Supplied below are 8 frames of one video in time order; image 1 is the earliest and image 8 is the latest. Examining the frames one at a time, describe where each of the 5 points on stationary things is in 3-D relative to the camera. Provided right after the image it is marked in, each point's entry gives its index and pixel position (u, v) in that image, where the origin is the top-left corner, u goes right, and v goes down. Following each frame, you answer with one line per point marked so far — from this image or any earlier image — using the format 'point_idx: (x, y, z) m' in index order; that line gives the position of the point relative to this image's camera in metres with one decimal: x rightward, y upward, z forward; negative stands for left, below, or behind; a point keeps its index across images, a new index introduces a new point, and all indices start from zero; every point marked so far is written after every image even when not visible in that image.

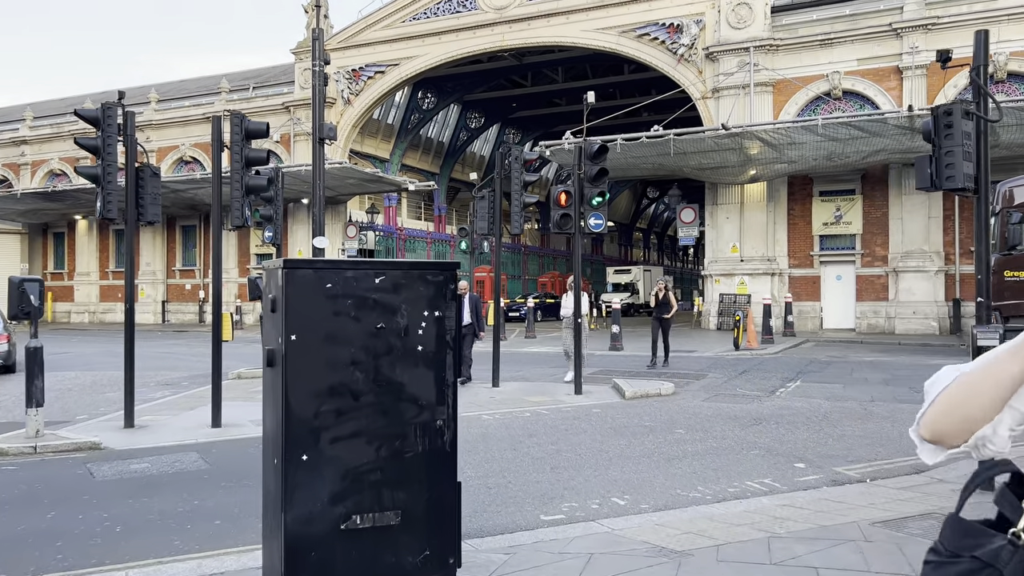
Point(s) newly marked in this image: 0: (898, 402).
0: (+5.4, -1.6, +11.5) m
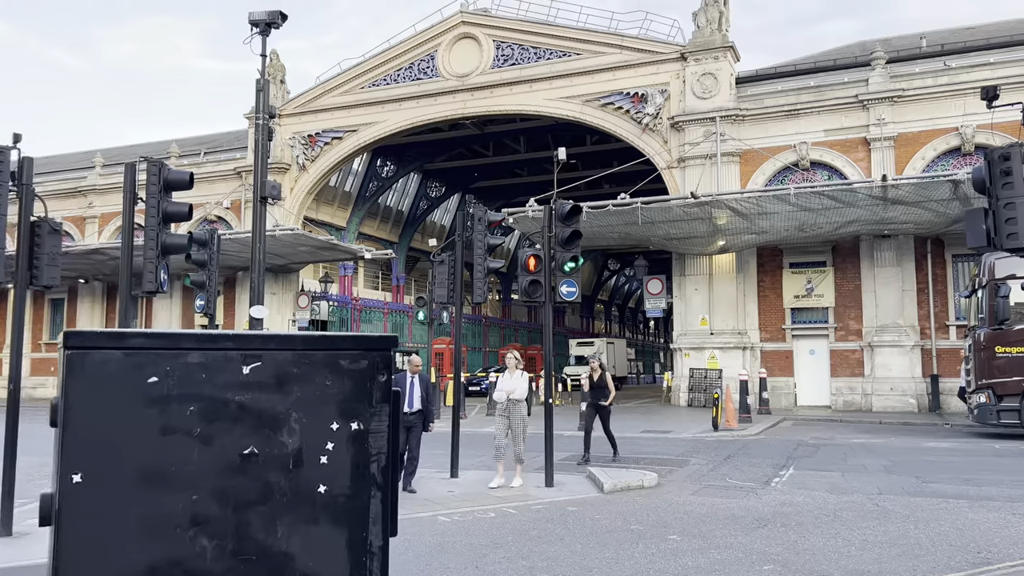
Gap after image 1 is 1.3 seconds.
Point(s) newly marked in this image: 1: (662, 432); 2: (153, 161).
0: (+4.9, -2.6, +10.2) m
1: (+3.2, -3.0, +17.2) m
2: (-3.8, +1.3, +8.6) m
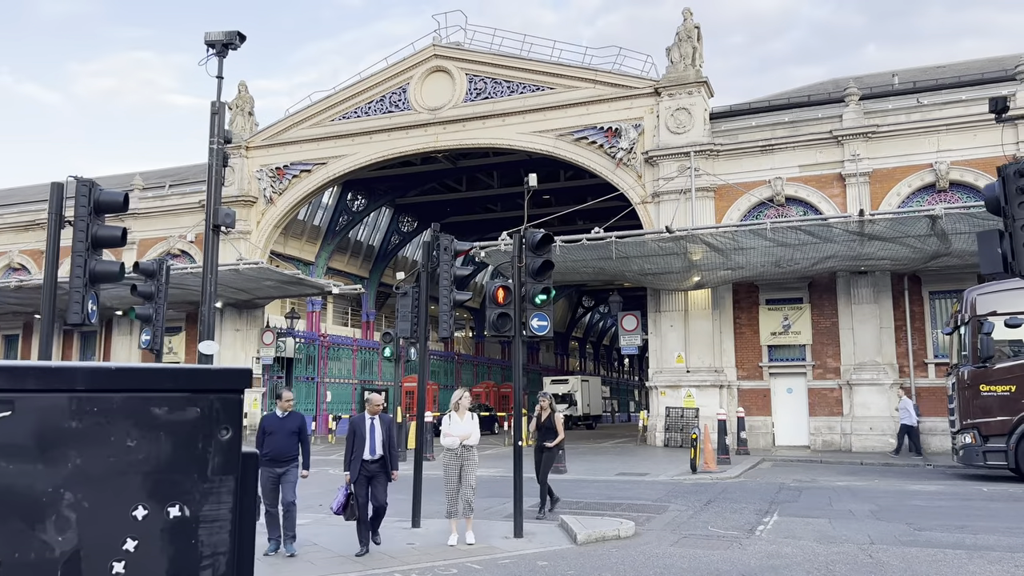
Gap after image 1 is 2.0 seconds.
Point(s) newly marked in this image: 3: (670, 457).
0: (+4.5, -3.0, +9.5) m
1: (+2.5, -3.7, +16.5) m
2: (-4.1, +1.0, +7.9) m
3: (+3.8, -4.1, +19.8) m
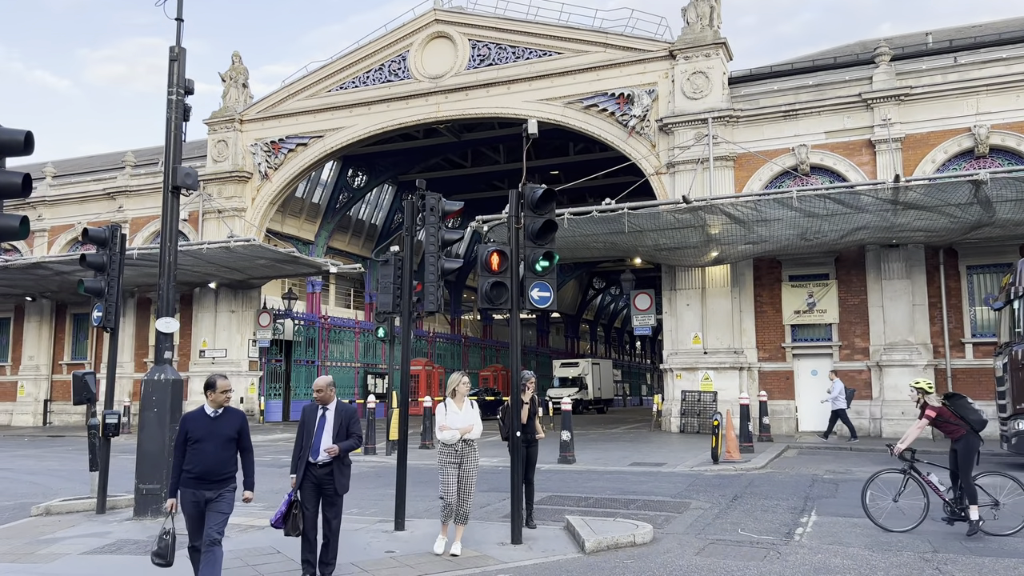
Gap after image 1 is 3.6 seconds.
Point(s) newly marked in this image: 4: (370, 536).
0: (+4.5, -2.6, +8.0) m
1: (+2.6, -3.2, +15.0) m
2: (-4.2, +1.3, +6.4) m
3: (+4.0, -3.5, +18.4) m
4: (-1.6, -2.7, +9.0) m
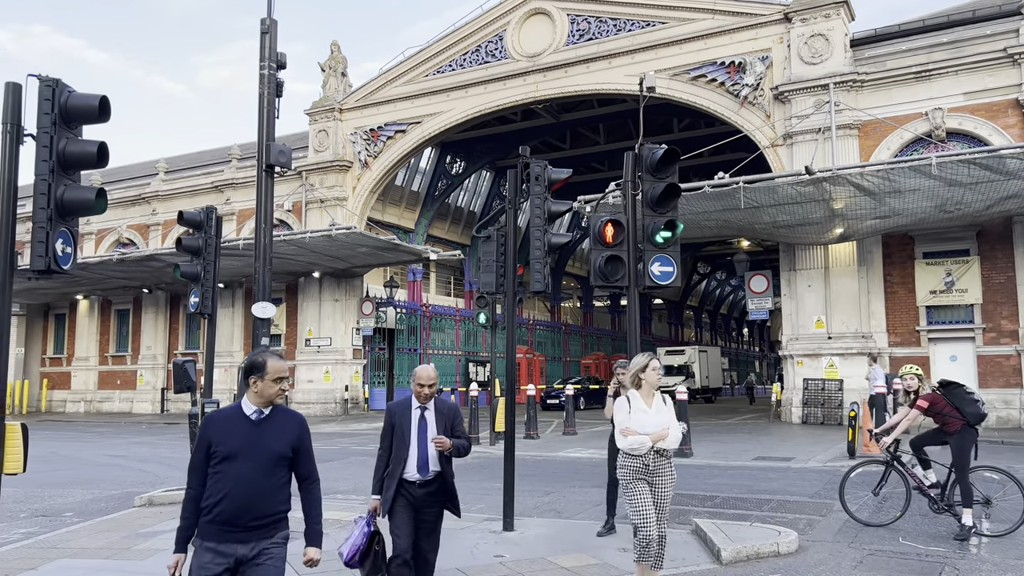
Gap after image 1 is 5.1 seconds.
0: (+5.5, -2.3, +6.5) m
1: (+4.5, -2.9, +13.7) m
2: (-3.3, +1.5, +5.9) m
3: (+6.3, -3.1, +16.9) m
4: (-0.4, -2.5, +8.2) m
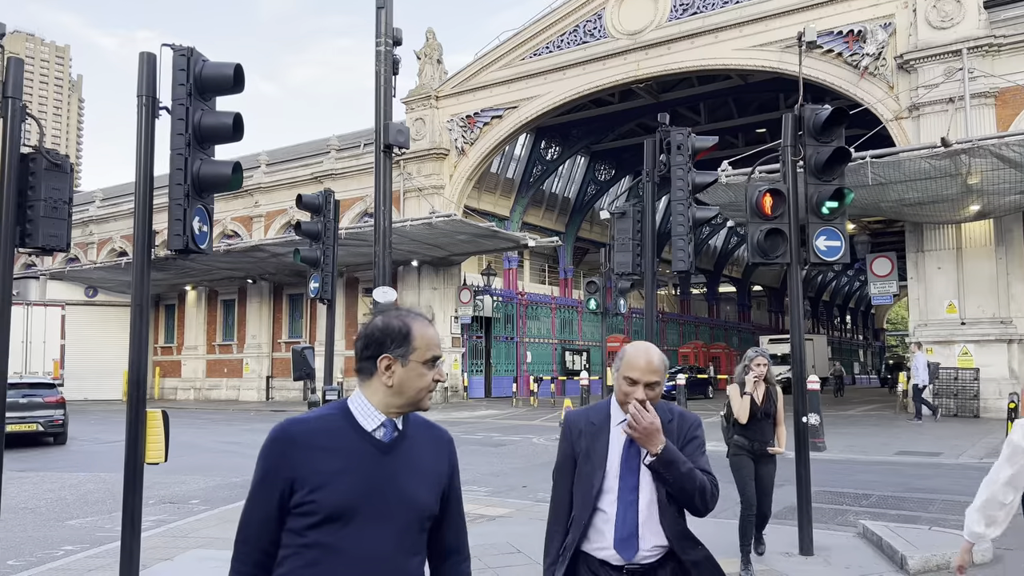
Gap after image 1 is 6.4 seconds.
0: (+6.7, -2.1, +5.3) m
1: (+6.4, -2.6, +12.6) m
2: (-2.3, +1.6, +5.6) m
3: (+8.5, -2.7, +15.6) m
4: (+1.0, -2.3, +7.7) m
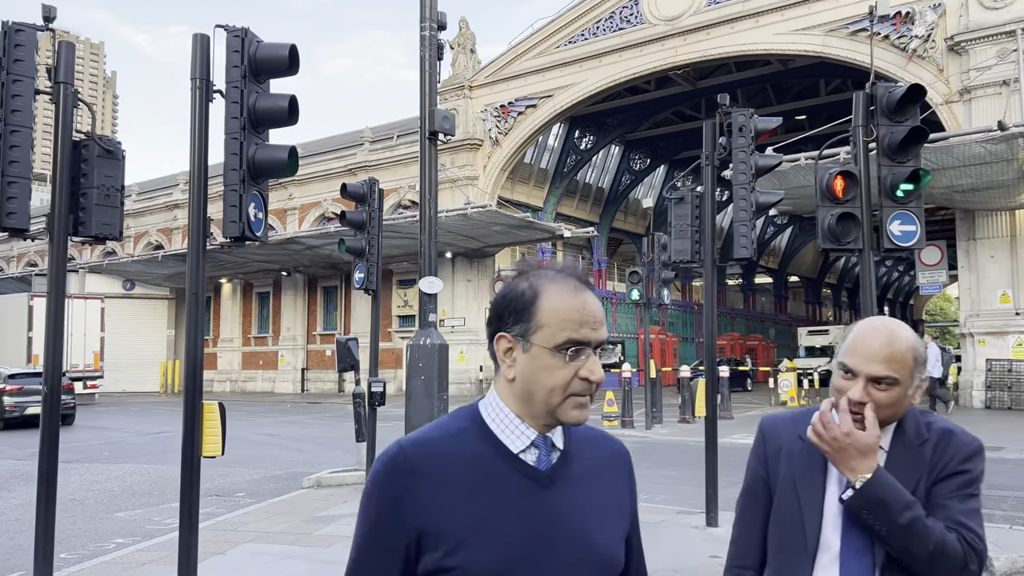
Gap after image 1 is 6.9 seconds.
0: (+7.1, -2.0, +4.9) m
1: (+7.1, -2.4, +12.1) m
2: (-1.8, +1.7, +5.4) m
3: (+9.3, -2.5, +15.1) m
4: (+1.5, -2.2, +7.4) m
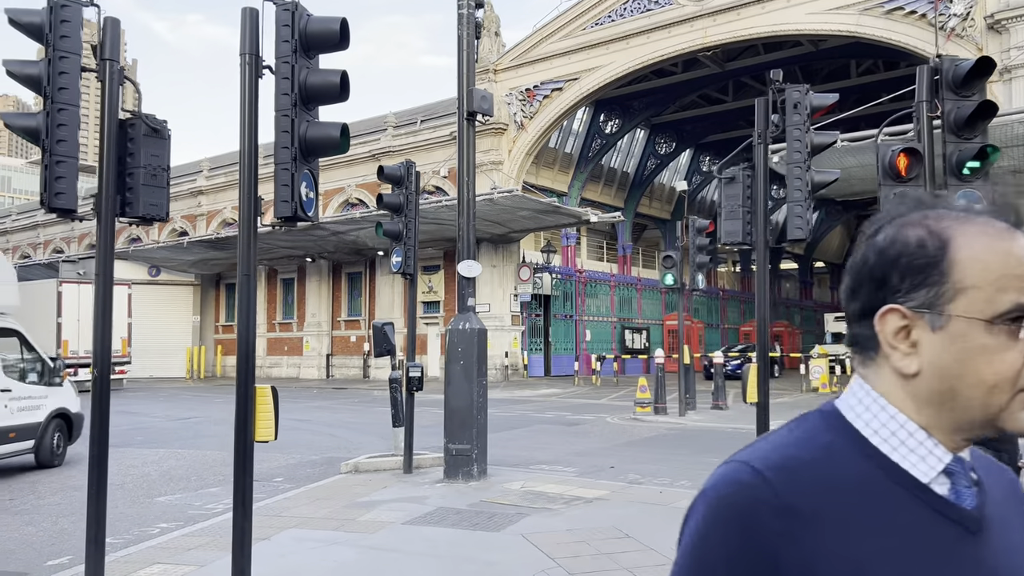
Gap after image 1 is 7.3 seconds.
0: (+7.5, -1.9, +4.6) m
1: (+7.6, -2.1, +11.8) m
2: (-1.5, +1.8, +5.3) m
3: (+9.9, -2.2, +14.7) m
4: (+1.9, -2.1, +7.2) m
